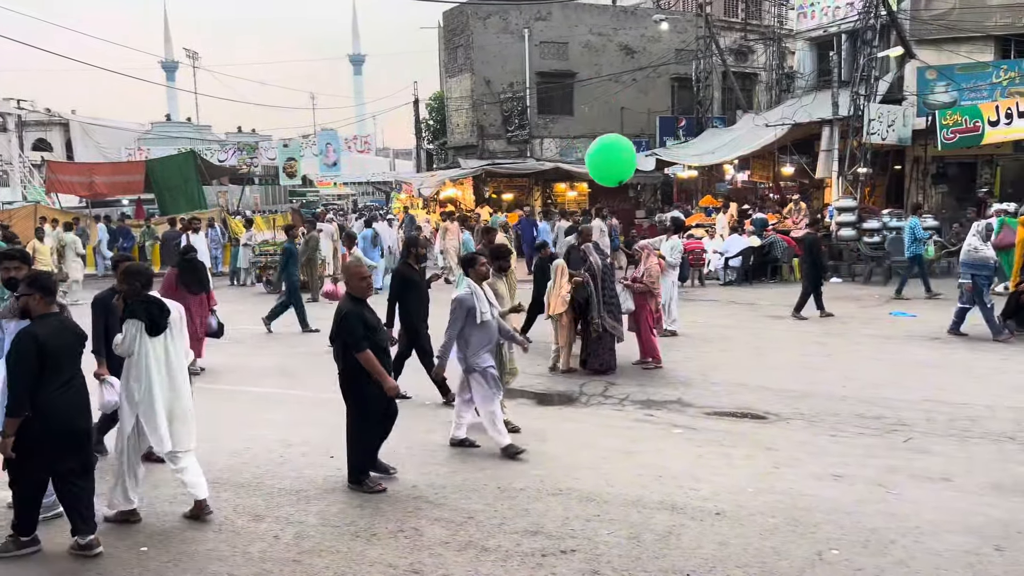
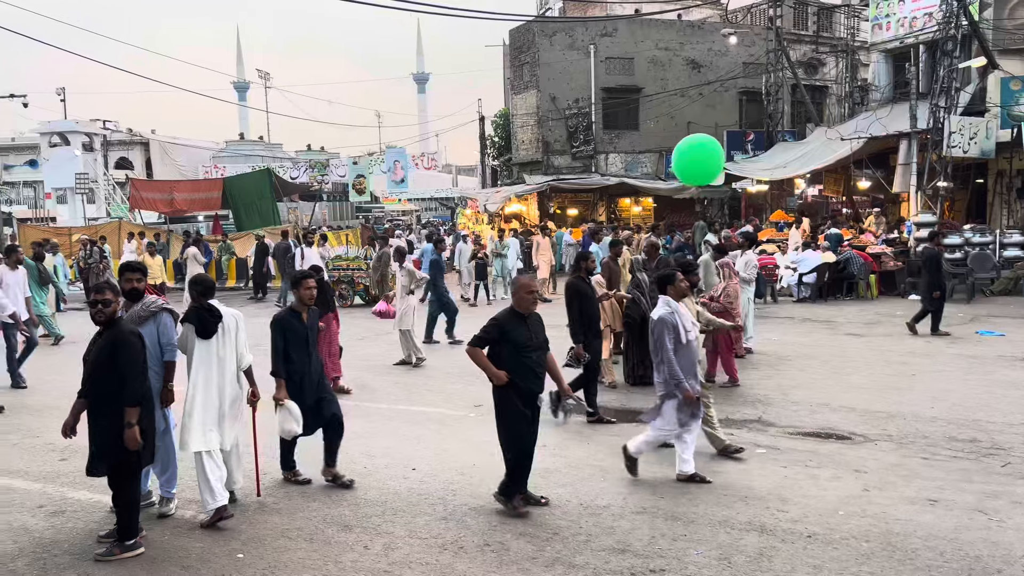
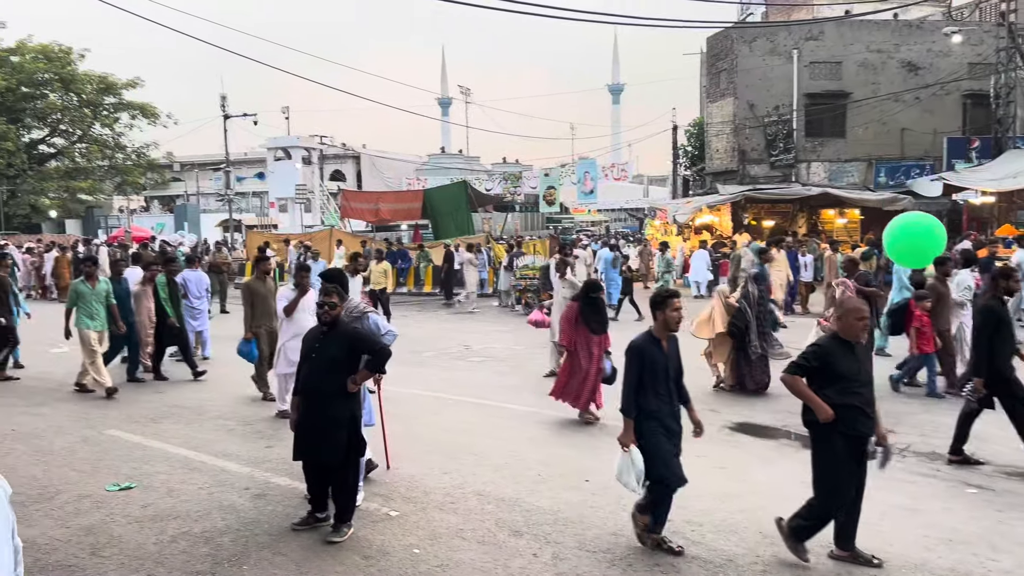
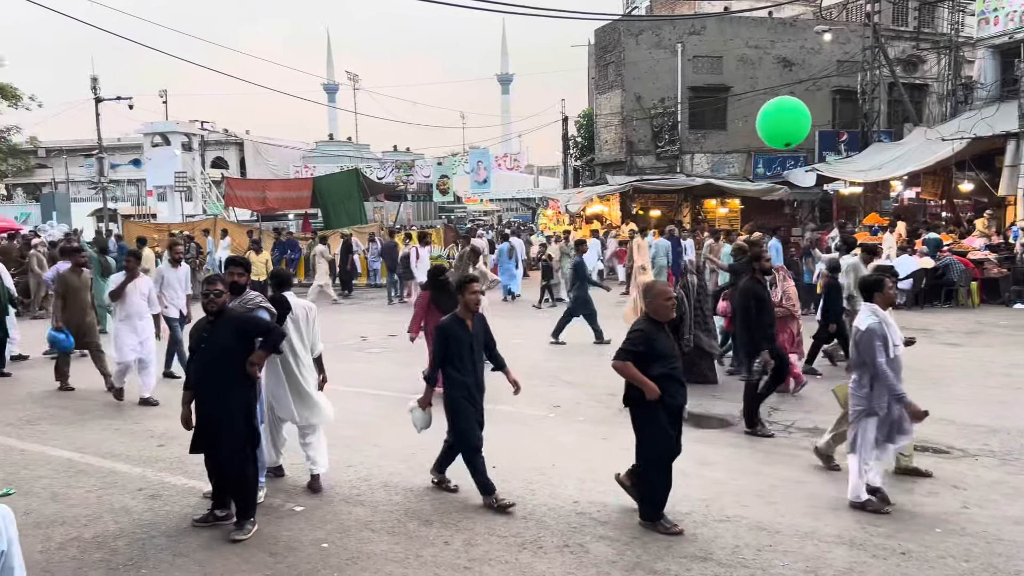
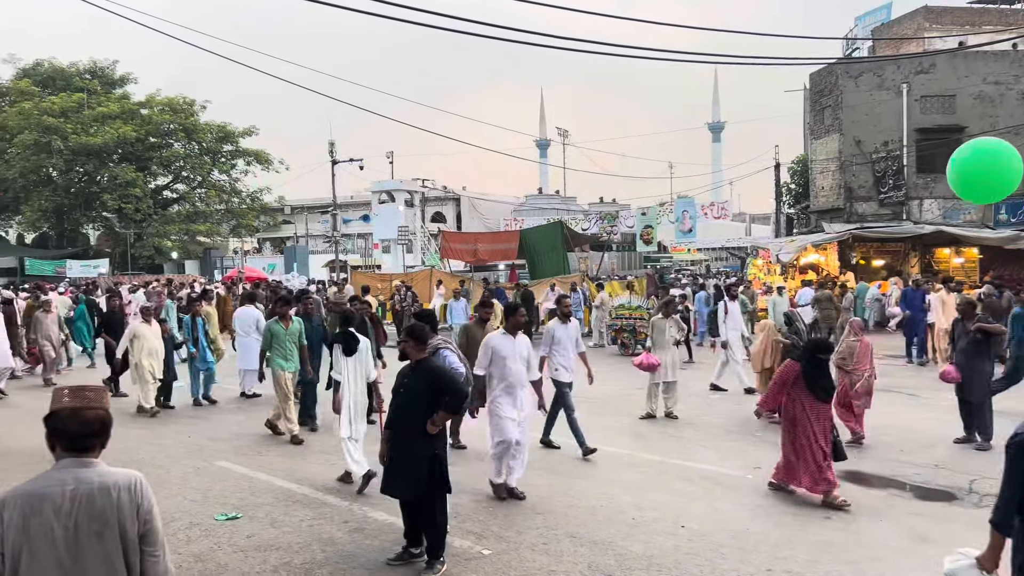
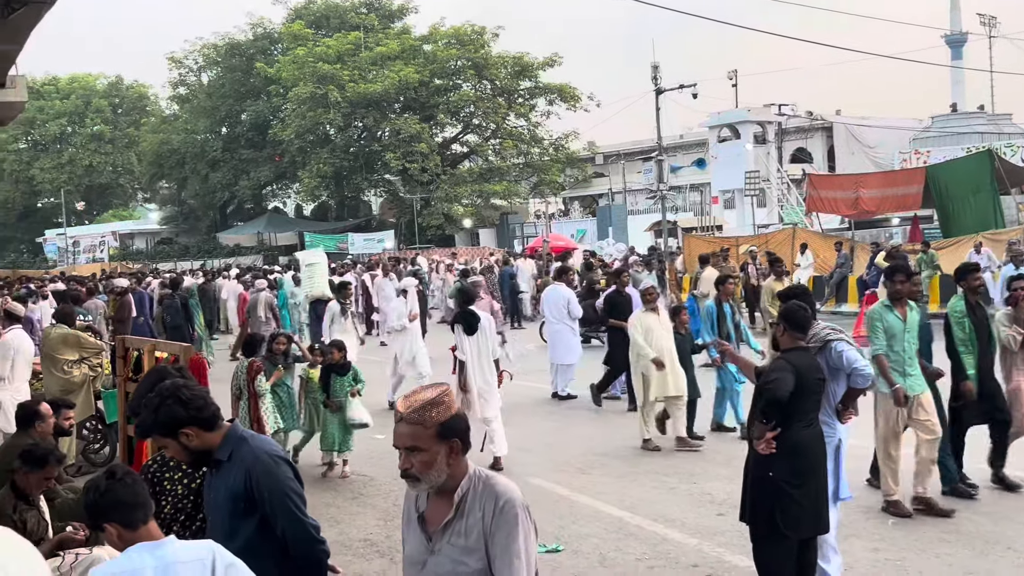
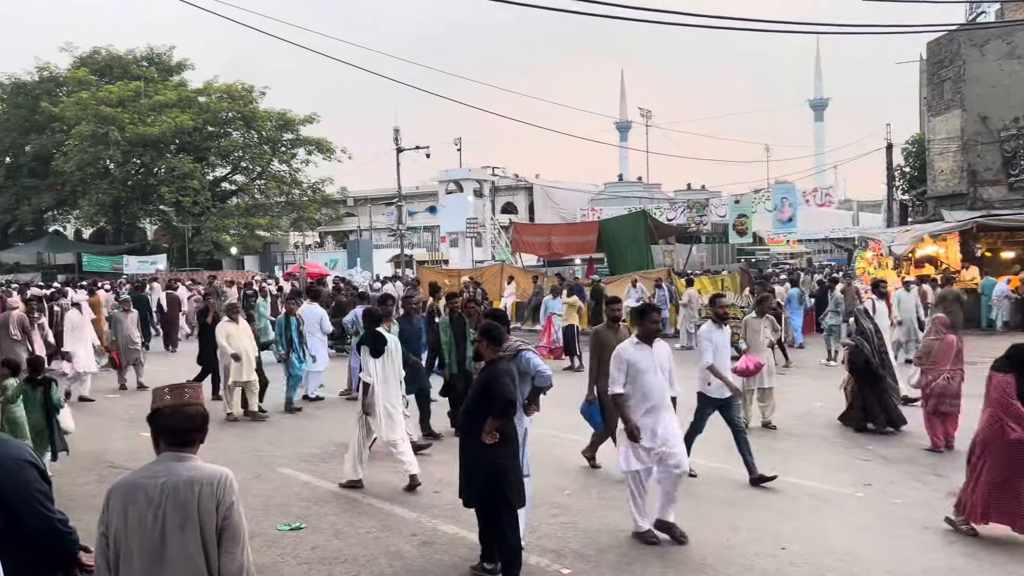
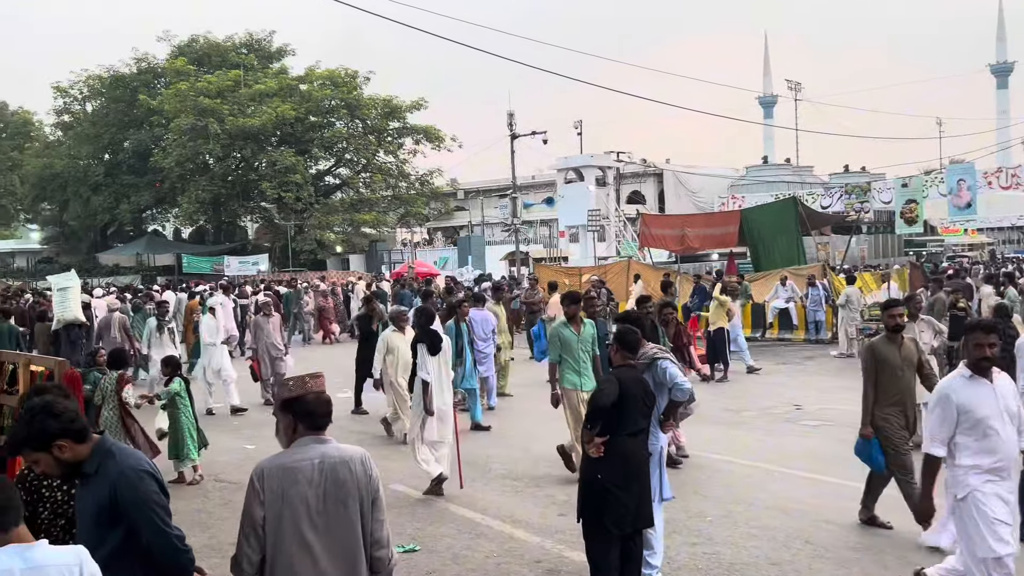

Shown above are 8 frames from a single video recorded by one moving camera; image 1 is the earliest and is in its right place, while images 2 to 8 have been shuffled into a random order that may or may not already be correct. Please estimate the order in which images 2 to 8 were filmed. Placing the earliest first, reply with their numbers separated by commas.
2, 4, 3, 5, 7, 8, 6
